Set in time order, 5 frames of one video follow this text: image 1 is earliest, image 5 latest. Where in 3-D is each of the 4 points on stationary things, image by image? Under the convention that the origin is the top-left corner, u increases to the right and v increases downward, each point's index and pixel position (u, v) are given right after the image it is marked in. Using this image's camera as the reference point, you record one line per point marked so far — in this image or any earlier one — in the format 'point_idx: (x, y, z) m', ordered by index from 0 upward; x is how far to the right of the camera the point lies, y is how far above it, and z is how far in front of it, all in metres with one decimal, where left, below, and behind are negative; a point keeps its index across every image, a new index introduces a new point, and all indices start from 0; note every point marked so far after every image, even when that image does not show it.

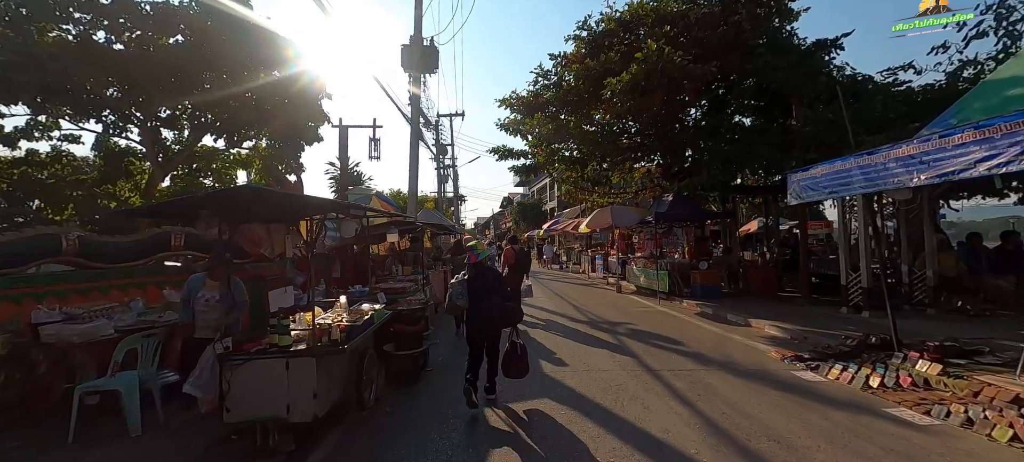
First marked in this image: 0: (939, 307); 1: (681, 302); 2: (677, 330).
0: (+9.4, -1.7, +9.2) m
1: (+5.0, -2.1, +12.4) m
2: (+3.4, -2.1, +8.7) m
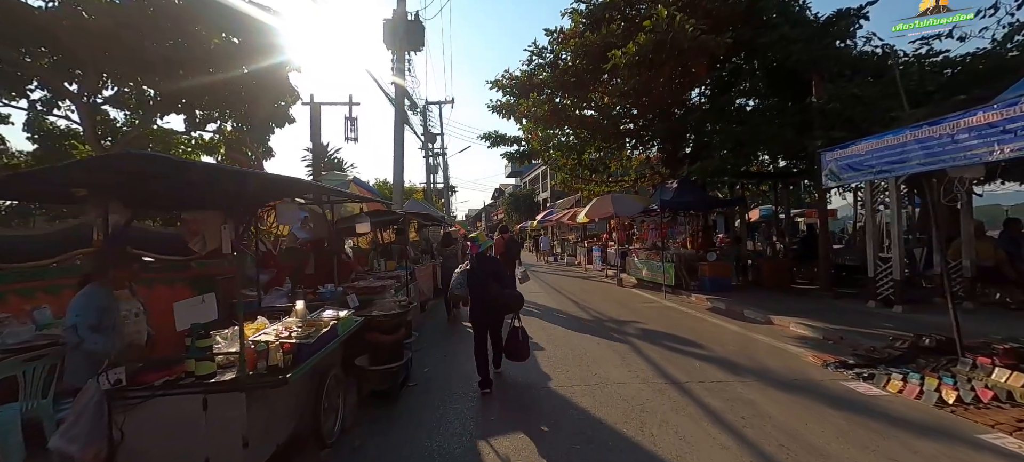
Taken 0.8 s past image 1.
0: (+9.3, -1.4, +8.4) m
1: (+4.9, -1.8, +11.5) m
2: (+3.3, -1.8, +7.7) m
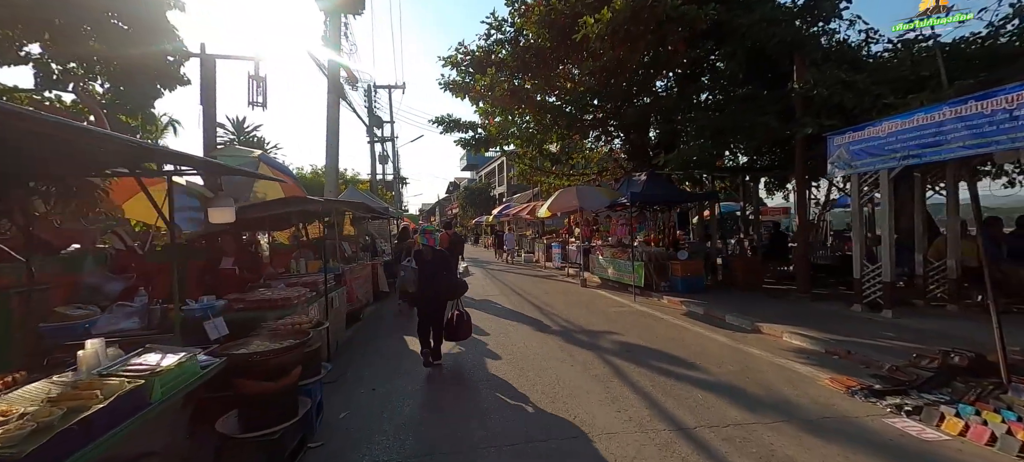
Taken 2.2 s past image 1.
0: (+8.5, -1.4, +7.9) m
1: (+3.7, -1.7, +10.5) m
2: (+2.6, -1.8, +6.6) m
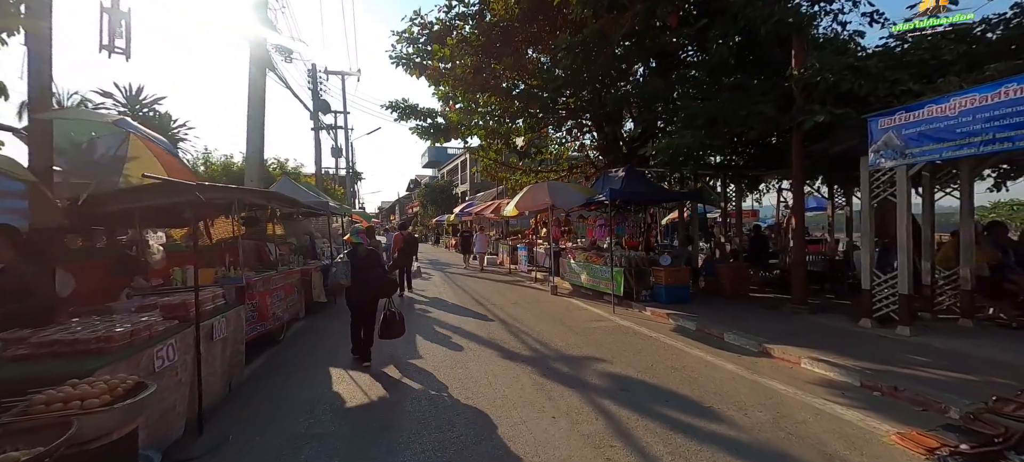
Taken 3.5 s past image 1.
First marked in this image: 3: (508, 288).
0: (+7.9, -1.5, +7.1) m
1: (+2.9, -1.8, +9.2) m
2: (+2.1, -1.8, +5.3) m
3: (-0.1, -1.8, +13.5) m
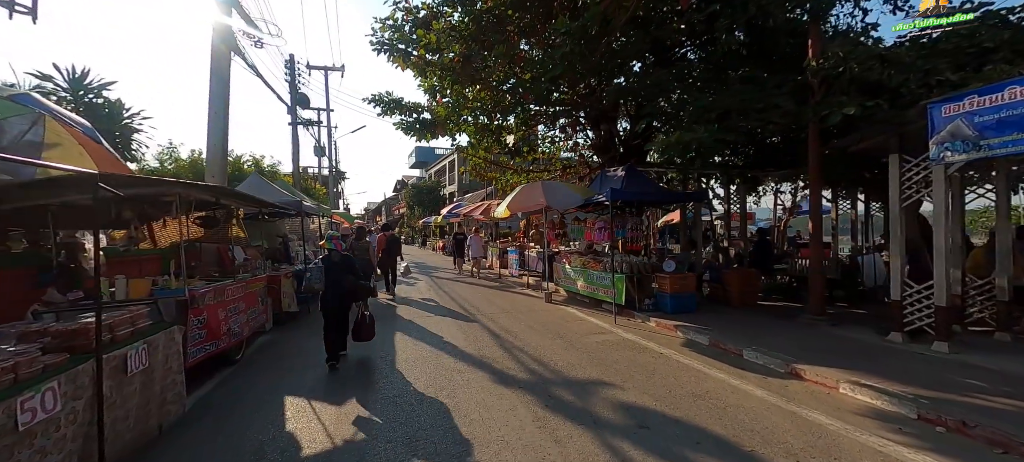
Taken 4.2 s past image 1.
0: (+7.8, -1.6, +6.5) m
1: (+2.7, -1.8, +8.5) m
2: (+2.1, -1.9, +4.5) m
3: (-0.4, -1.9, +12.6) m
